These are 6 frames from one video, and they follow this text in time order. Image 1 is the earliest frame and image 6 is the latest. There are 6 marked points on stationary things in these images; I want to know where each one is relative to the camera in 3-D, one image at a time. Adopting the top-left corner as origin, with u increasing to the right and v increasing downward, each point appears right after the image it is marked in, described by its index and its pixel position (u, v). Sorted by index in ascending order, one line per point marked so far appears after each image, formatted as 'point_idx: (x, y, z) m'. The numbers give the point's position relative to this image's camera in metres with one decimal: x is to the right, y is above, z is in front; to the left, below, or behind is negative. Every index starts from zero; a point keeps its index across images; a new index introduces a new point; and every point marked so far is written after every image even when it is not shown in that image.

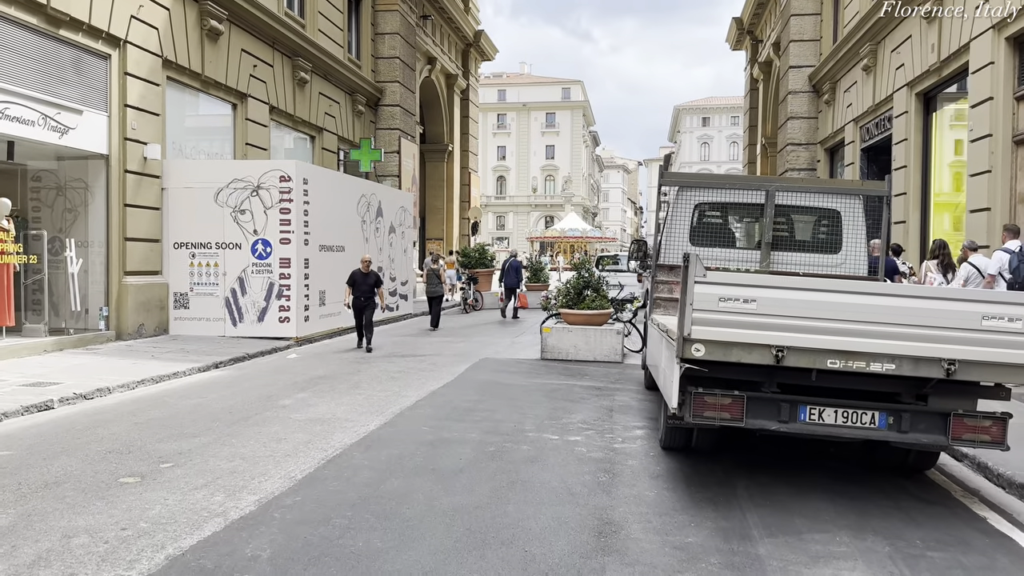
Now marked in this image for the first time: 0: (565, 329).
0: (+0.7, -0.5, +10.7) m
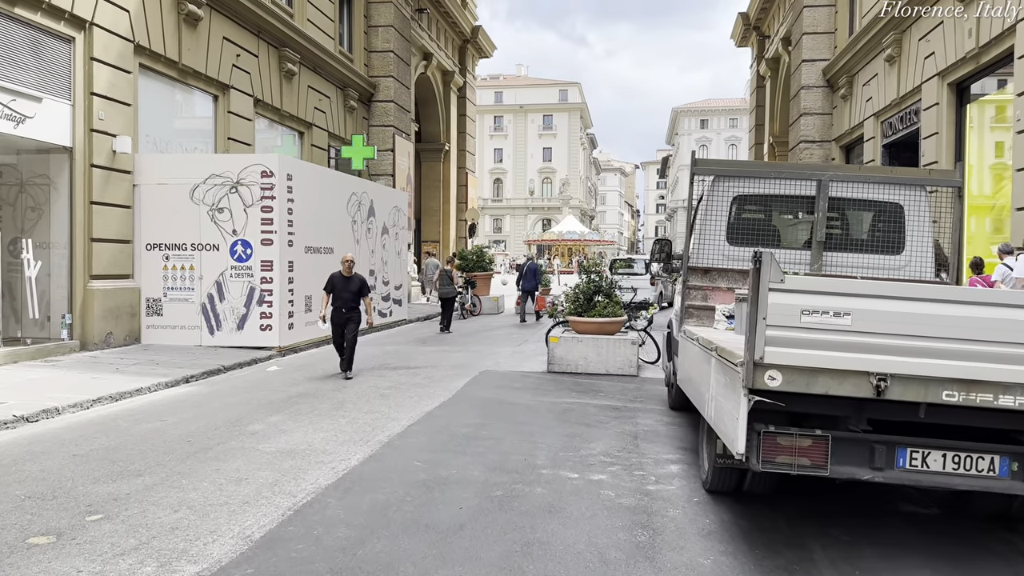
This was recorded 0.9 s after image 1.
0: (+0.8, -0.6, +9.7) m
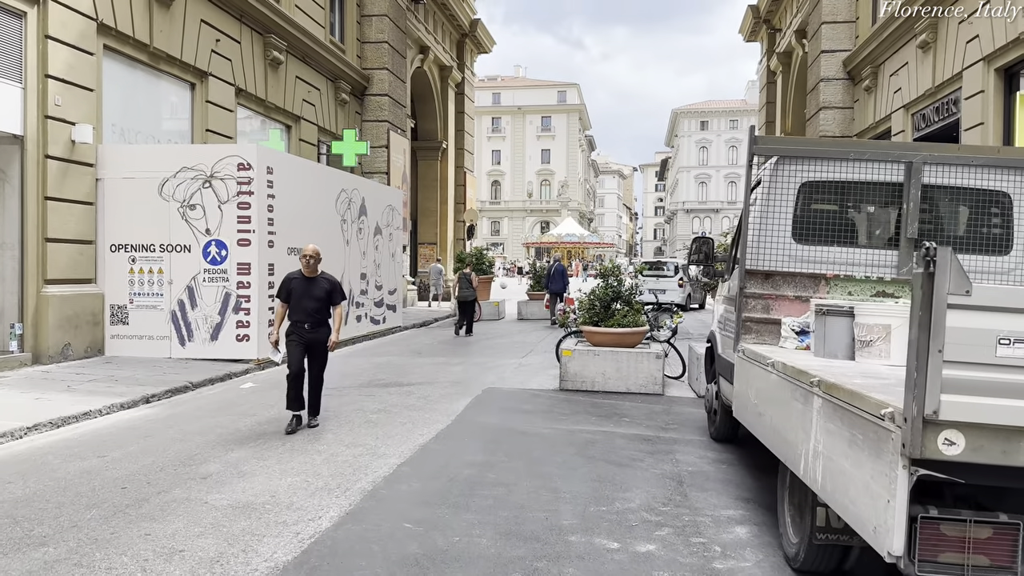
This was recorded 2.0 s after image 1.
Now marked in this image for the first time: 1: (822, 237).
0: (+0.8, -0.7, +8.5) m
1: (+2.0, +0.3, +5.1) m
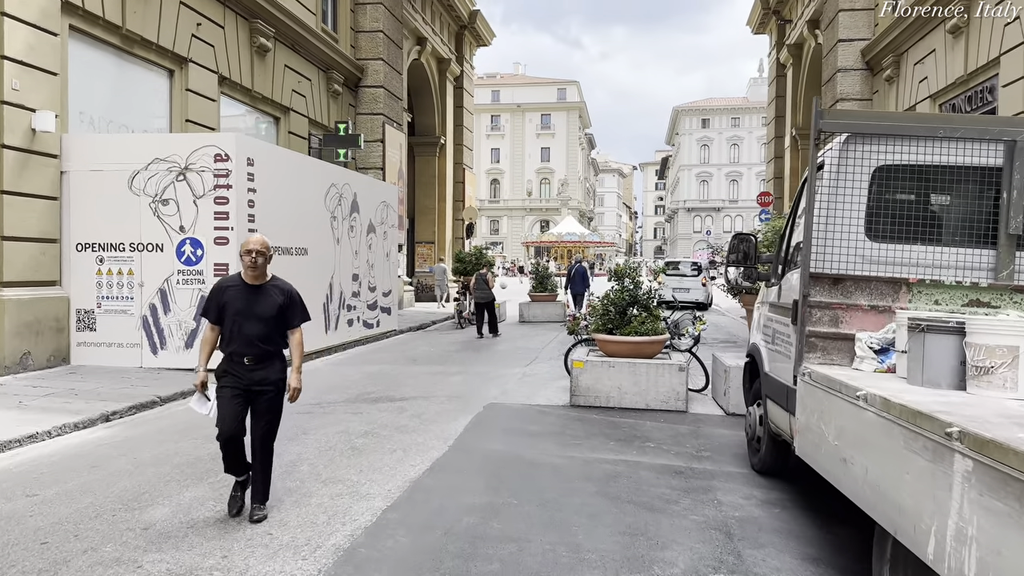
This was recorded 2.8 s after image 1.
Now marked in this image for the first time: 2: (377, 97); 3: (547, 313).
0: (+0.9, -0.7, +7.5) m
1: (+2.0, +0.3, +4.1) m
2: (-3.3, +4.7, +19.6) m
3: (+0.8, -0.6, +18.9) m
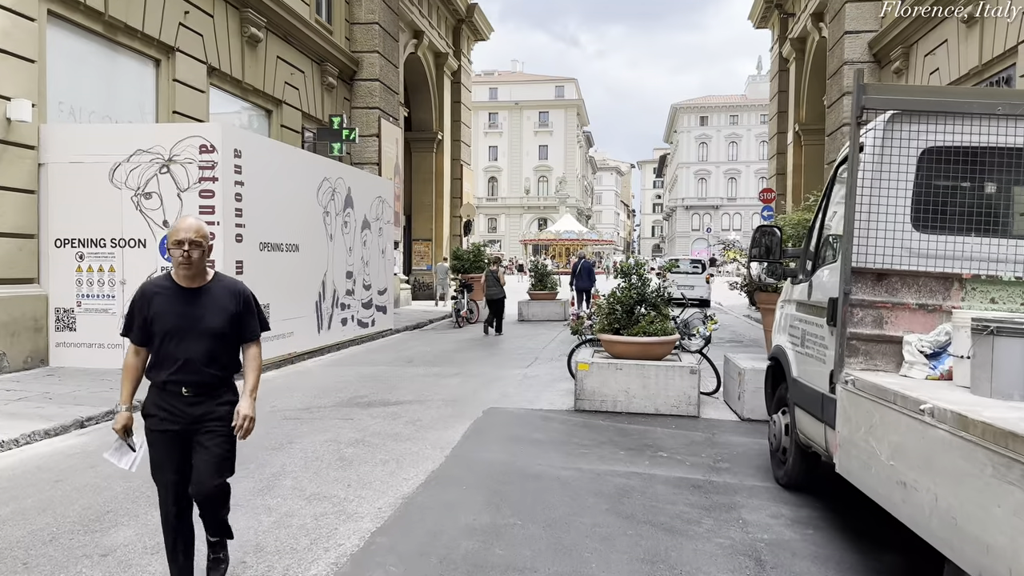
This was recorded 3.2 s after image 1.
0: (+0.9, -0.7, +7.1) m
1: (+2.0, +0.3, +3.7) m
2: (-3.4, +4.7, +19.2) m
3: (+0.8, -0.6, +18.5) m
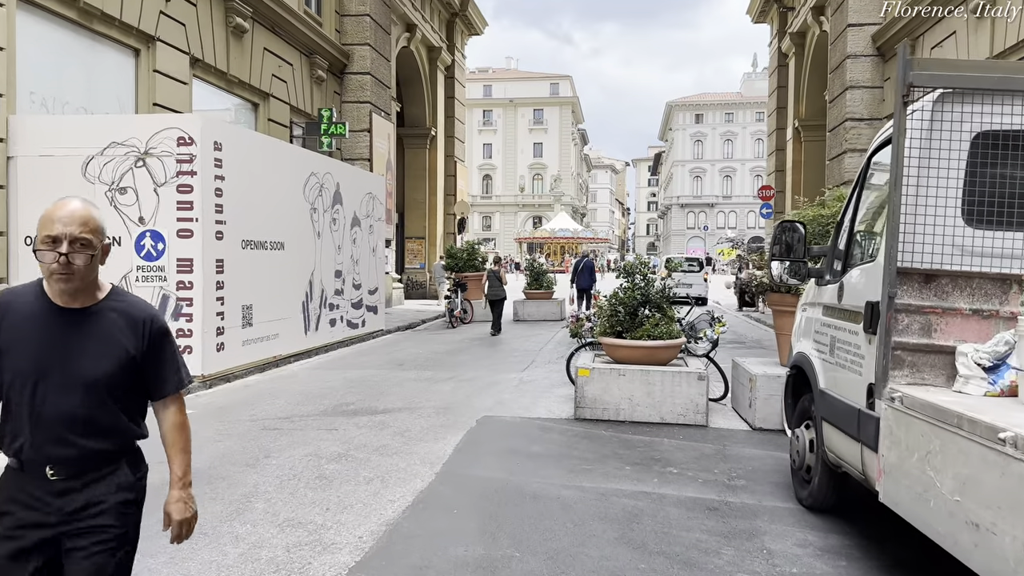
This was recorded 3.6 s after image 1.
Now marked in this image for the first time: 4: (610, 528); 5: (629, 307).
0: (+0.9, -0.7, +6.7) m
1: (+2.0, +0.3, +3.2) m
2: (-3.5, +4.8, +18.7) m
3: (+0.7, -0.5, +18.0) m
4: (+0.5, -1.2, +4.0) m
5: (+1.0, -0.2, +7.0) m
